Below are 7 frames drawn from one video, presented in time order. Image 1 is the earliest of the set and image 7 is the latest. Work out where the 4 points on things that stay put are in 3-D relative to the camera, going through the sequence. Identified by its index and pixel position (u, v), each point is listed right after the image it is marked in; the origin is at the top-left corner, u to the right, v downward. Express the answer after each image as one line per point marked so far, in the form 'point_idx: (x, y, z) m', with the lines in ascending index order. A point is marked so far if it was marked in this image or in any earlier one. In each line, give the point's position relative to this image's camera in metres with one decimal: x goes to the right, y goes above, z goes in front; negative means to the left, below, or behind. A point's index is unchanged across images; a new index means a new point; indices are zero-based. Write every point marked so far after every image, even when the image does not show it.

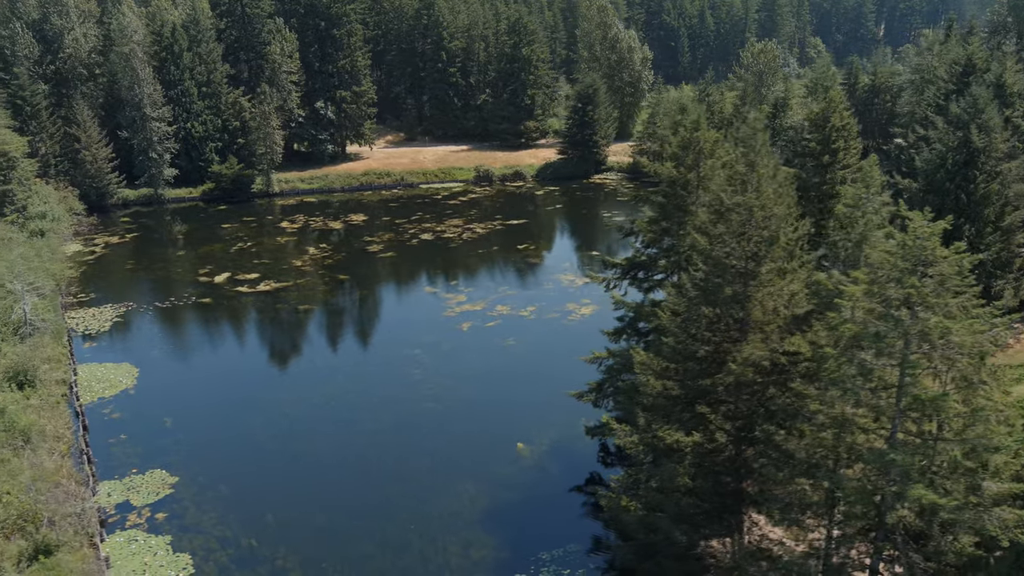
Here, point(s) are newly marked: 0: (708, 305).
0: (+3.2, -0.3, +12.2) m
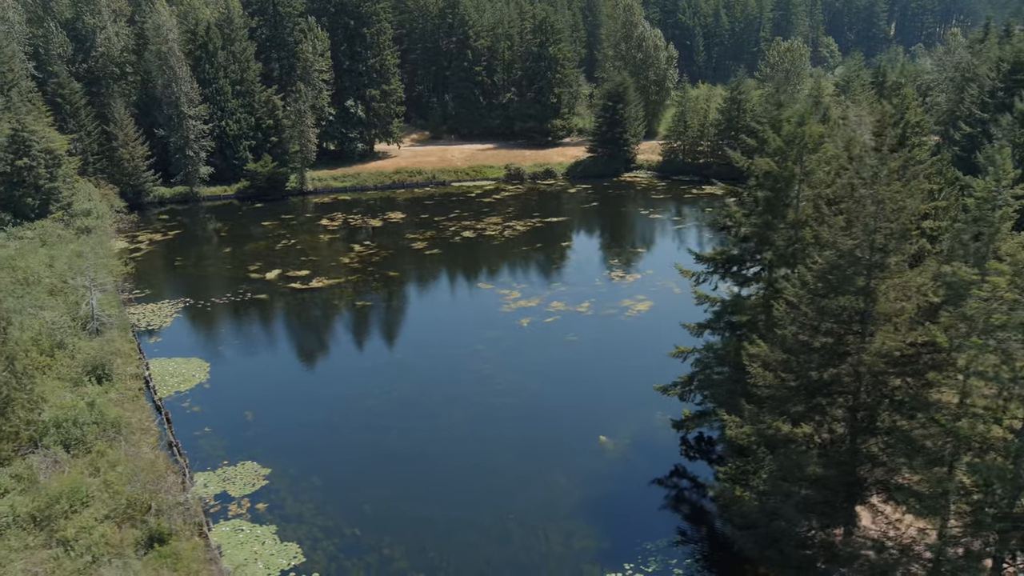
0: (+5.2, -0.1, +12.3) m
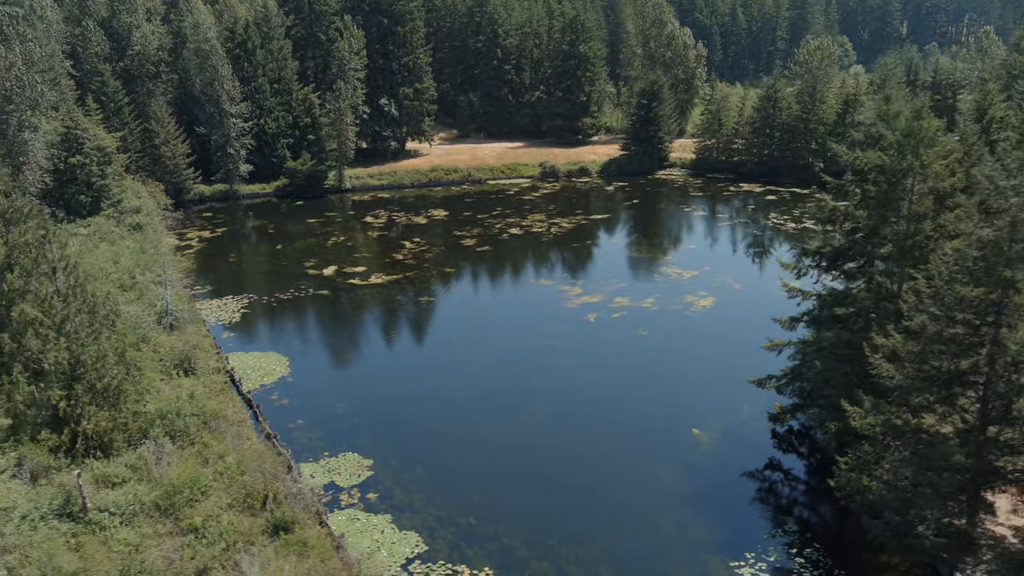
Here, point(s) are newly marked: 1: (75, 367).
0: (+7.4, 0.0, +12.5) m
1: (-9.4, -1.7, +16.5) m
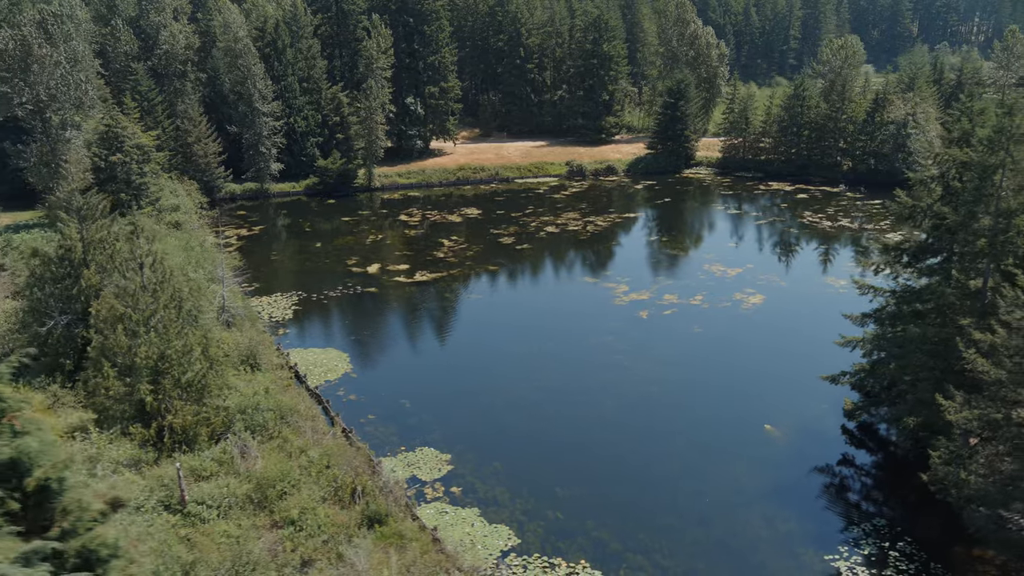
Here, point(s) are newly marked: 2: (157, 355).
0: (+9.2, +0.1, +12.6) m
1: (-7.6, -1.6, +16.6) m
2: (-7.6, -1.5, +16.6) m
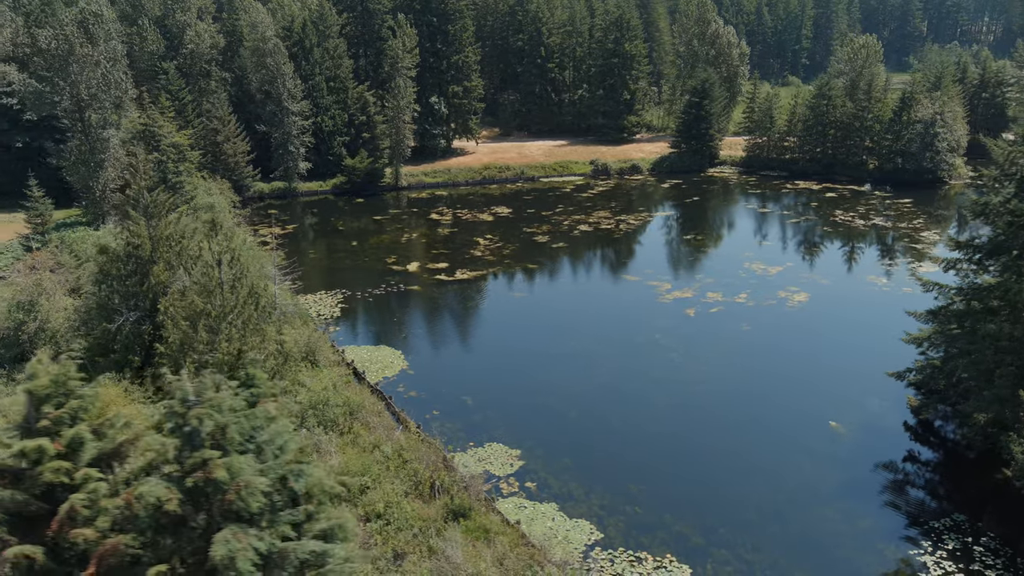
0: (+10.8, +0.2, +12.7) m
1: (-6.0, -1.5, +16.8) m
2: (-6.0, -1.4, +16.7) m
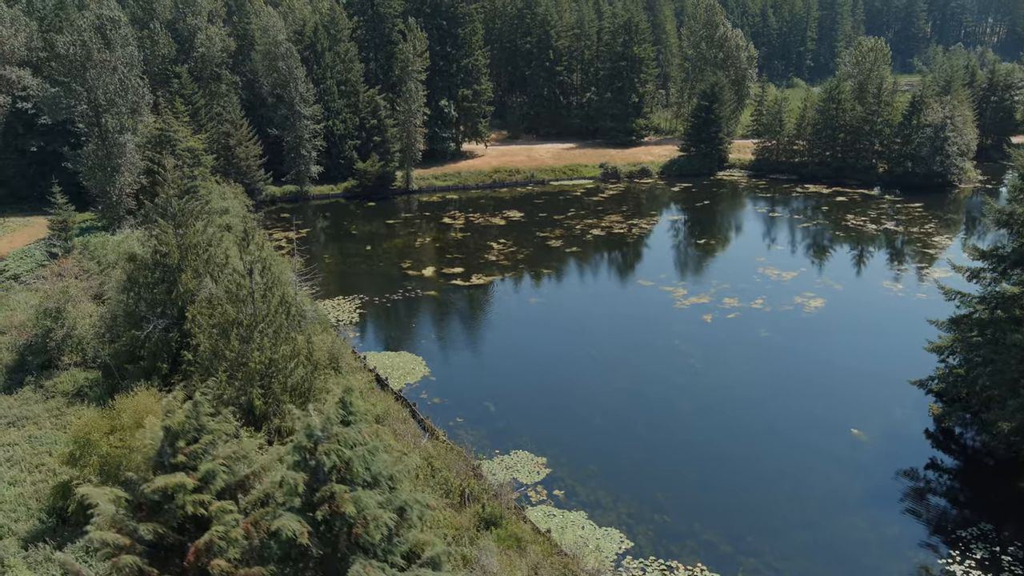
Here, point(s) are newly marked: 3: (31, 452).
0: (+11.5, -0.1, +12.8) m
1: (-5.4, -1.7, +16.9) m
2: (-5.4, -1.6, +16.9) m
3: (-10.7, -3.7, +17.2) m
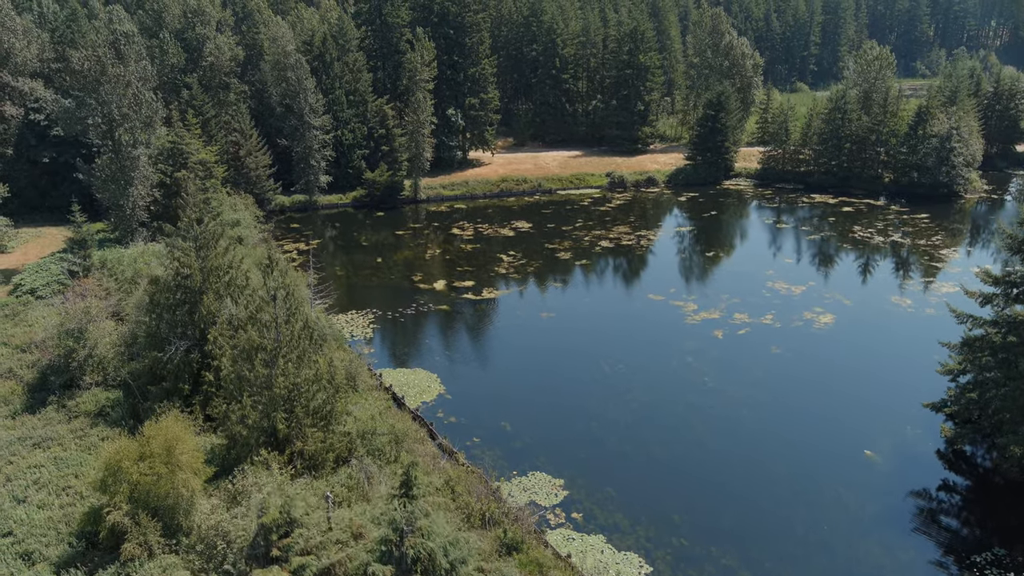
0: (+11.9, -0.6, +13.0) m
1: (-4.9, -2.3, +17.2) m
2: (-4.9, -2.1, +17.1) m
3: (-10.3, -4.2, +17.5) m
